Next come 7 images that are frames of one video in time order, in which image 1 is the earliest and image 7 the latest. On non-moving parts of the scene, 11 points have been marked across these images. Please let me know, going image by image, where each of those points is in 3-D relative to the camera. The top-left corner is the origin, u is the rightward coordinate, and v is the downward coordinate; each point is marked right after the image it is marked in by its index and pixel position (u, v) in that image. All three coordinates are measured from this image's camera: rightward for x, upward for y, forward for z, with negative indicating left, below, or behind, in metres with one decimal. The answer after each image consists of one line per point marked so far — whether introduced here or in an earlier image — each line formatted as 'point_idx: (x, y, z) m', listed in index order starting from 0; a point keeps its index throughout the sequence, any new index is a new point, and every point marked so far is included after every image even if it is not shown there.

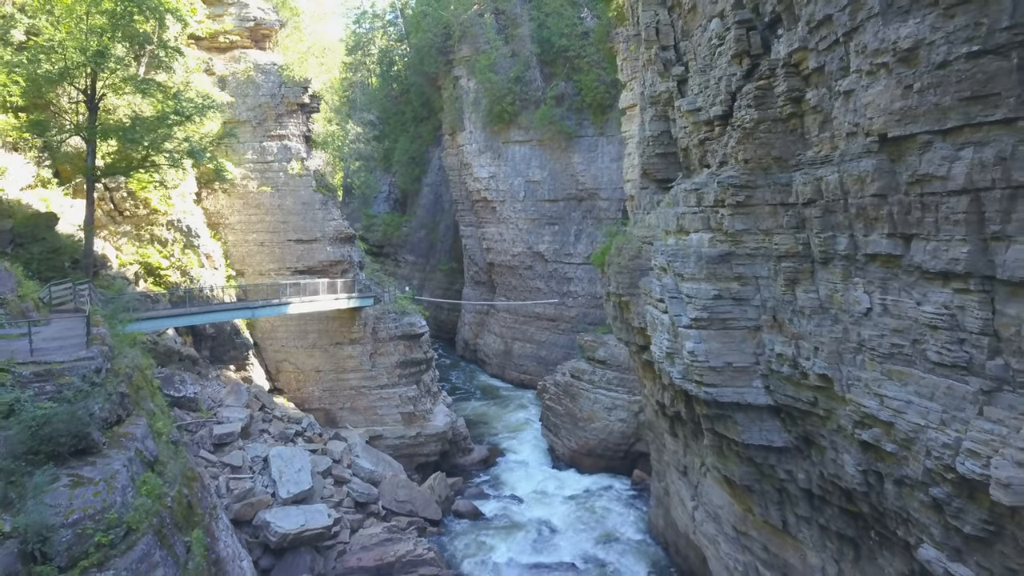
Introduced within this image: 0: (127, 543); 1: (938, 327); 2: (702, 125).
0: (-3.2, -2.1, +7.0) m
1: (+2.6, -0.2, +5.1) m
2: (+2.0, +1.7, +9.1) m
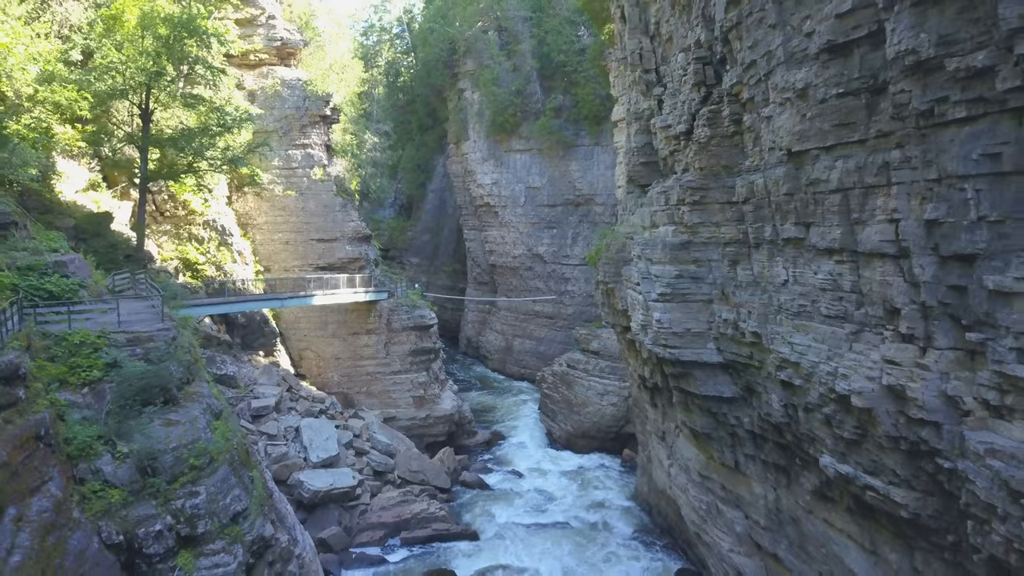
0: (-3.2, -1.9, +9.0) m
1: (+2.6, 0.0, +7.0) m
2: (+2.1, +1.9, +11.0) m
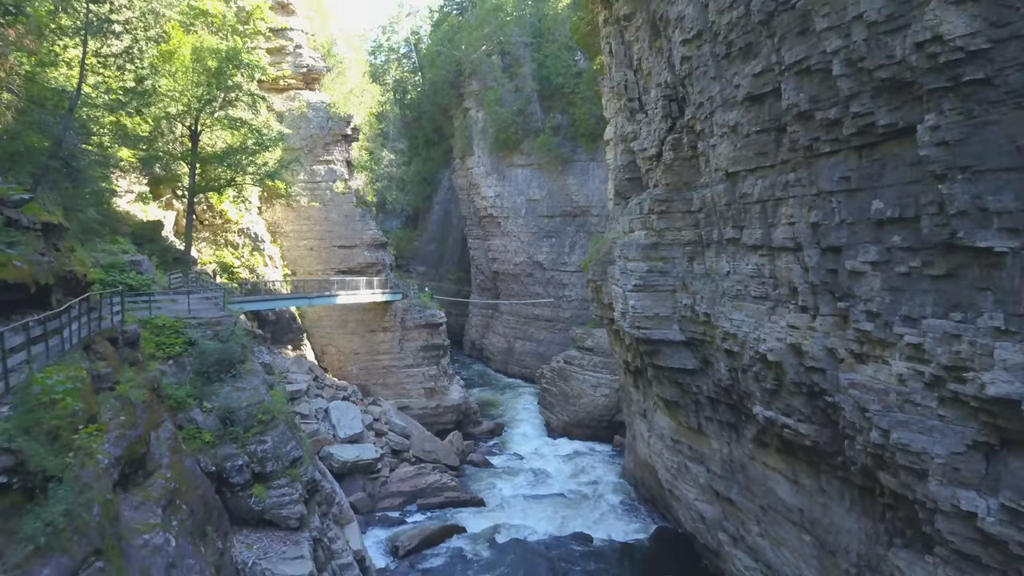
0: (-3.2, -1.8, +11.2) m
1: (+2.6, +0.1, +9.3) m
2: (+2.1, +2.0, +13.3) m
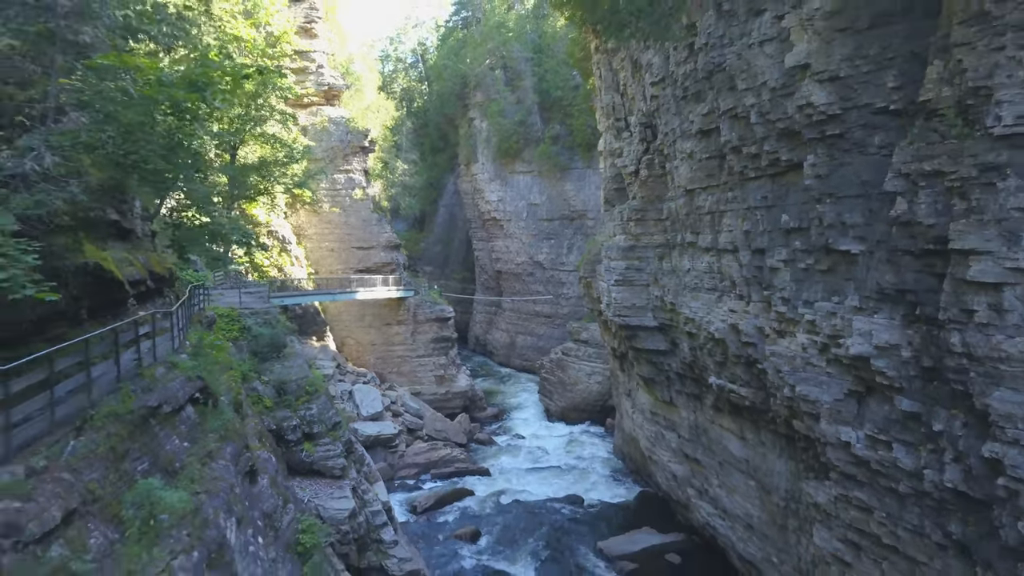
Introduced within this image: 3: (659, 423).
0: (-3.1, -1.7, +13.6) m
1: (+2.7, +0.2, +11.7) m
2: (+2.2, +2.1, +15.7) m
3: (+2.7, -2.5, +15.6) m
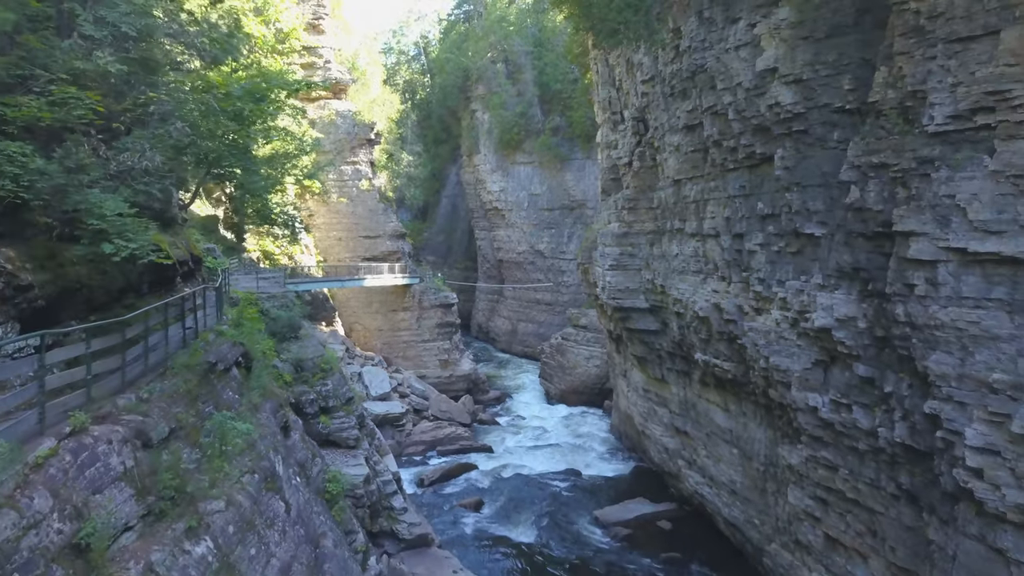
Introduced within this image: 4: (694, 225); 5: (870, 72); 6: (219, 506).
0: (-3.1, -1.4, +14.6) m
1: (+2.7, +0.5, +12.6) m
2: (+2.2, +2.4, +16.7) m
3: (+2.7, -2.2, +16.6) m
4: (+2.6, +0.9, +12.3) m
5: (+3.5, +2.2, +8.5) m
6: (-1.7, -1.2, +5.0) m
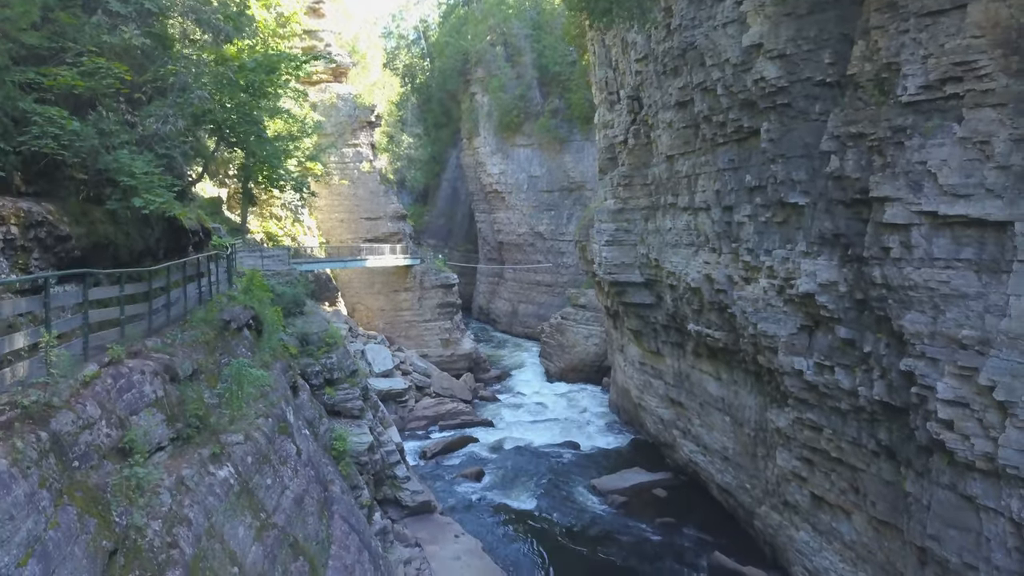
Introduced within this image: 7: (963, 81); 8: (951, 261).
0: (-3.1, -1.0, +15.0) m
1: (+2.7, +0.9, +13.0) m
2: (+2.1, +2.9, +17.0) m
3: (+2.7, -1.7, +17.0) m
4: (+2.6, +1.3, +12.7) m
5: (+3.5, +2.5, +8.8) m
6: (-1.7, -1.0, +5.4) m
7: (+3.8, +1.7, +7.1) m
8: (+3.7, +0.2, +7.2) m
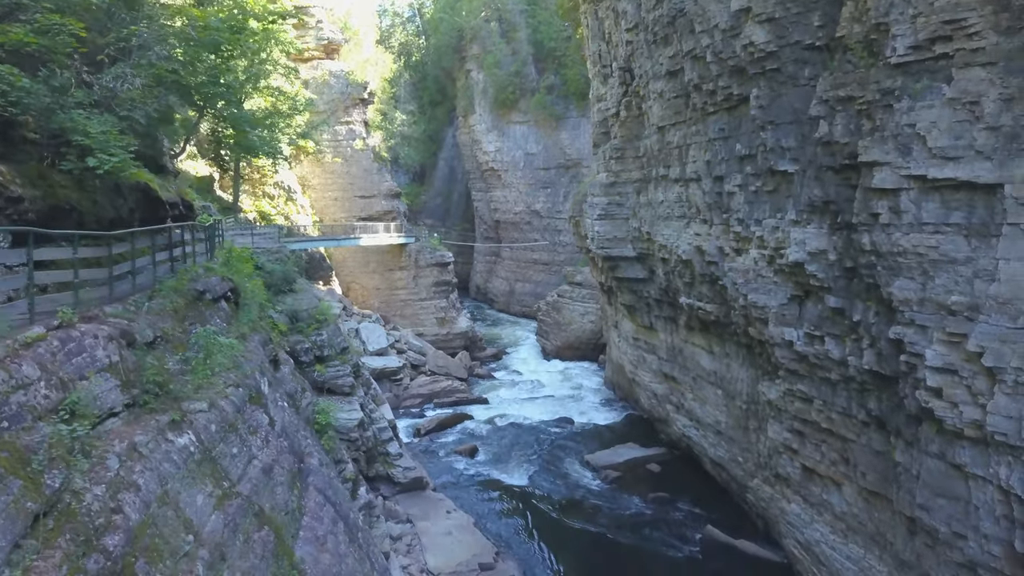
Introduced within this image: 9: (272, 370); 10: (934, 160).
0: (-3.3, -0.6, +14.9) m
1: (+2.5, +1.3, +12.9) m
2: (+2.0, +3.4, +16.8) m
3: (+2.6, -1.2, +16.9) m
4: (+2.4, +1.7, +12.5) m
5: (+3.3, +2.8, +8.7) m
6: (-1.9, -0.8, +5.3) m
7: (+3.6, +2.0, +6.9) m
8: (+3.6, +0.5, +7.1) m
9: (-2.2, -0.8, +7.9) m
10: (+3.5, +1.1, +7.1) m
